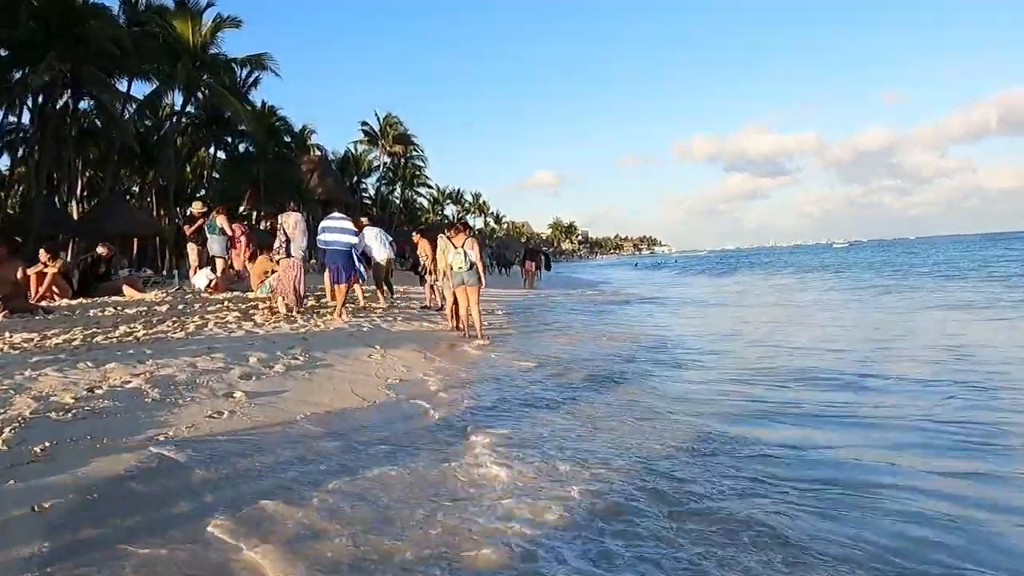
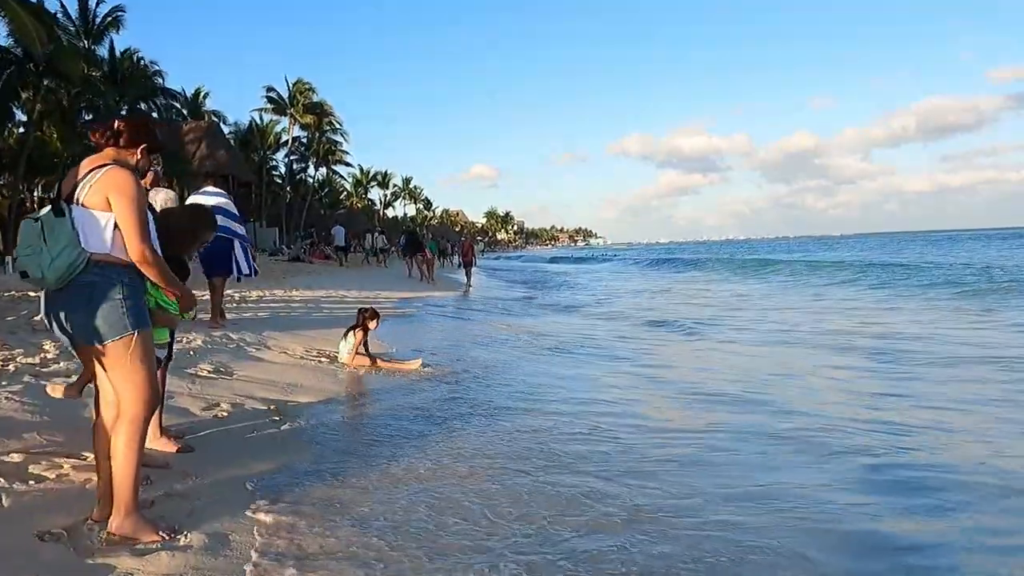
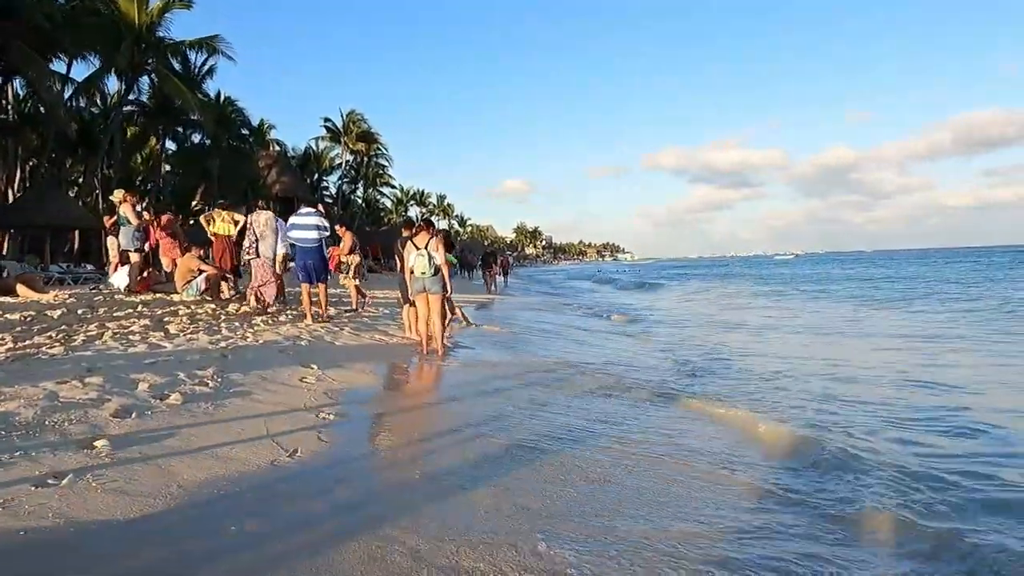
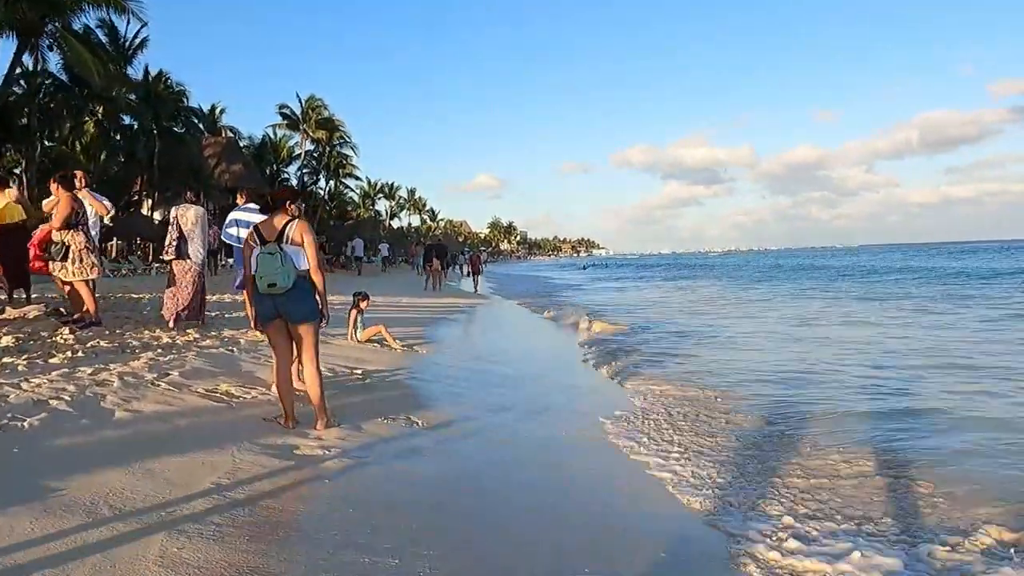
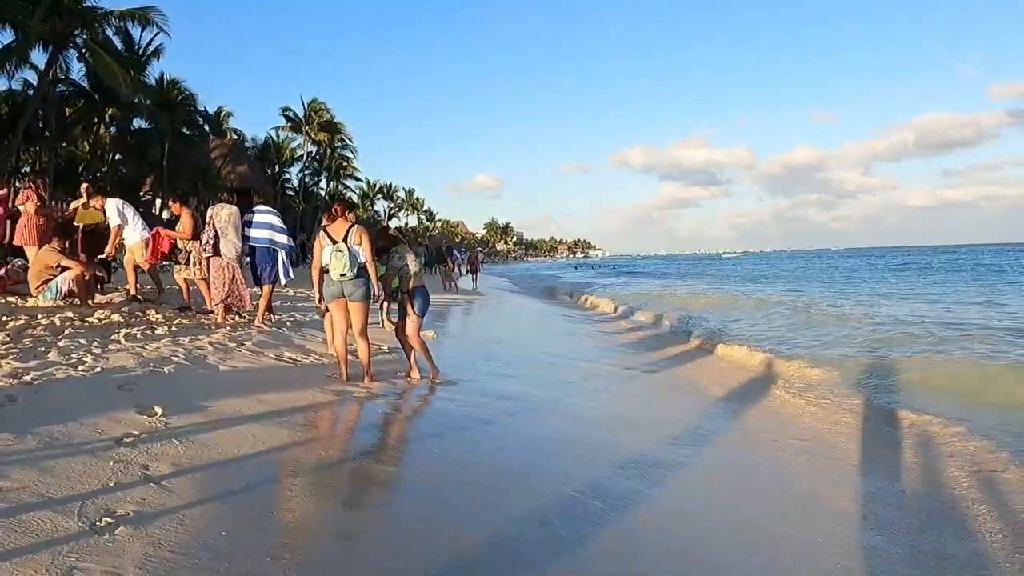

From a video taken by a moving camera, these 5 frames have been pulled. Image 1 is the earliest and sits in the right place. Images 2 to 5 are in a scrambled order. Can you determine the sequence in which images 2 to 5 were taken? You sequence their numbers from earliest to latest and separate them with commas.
3, 5, 4, 2
